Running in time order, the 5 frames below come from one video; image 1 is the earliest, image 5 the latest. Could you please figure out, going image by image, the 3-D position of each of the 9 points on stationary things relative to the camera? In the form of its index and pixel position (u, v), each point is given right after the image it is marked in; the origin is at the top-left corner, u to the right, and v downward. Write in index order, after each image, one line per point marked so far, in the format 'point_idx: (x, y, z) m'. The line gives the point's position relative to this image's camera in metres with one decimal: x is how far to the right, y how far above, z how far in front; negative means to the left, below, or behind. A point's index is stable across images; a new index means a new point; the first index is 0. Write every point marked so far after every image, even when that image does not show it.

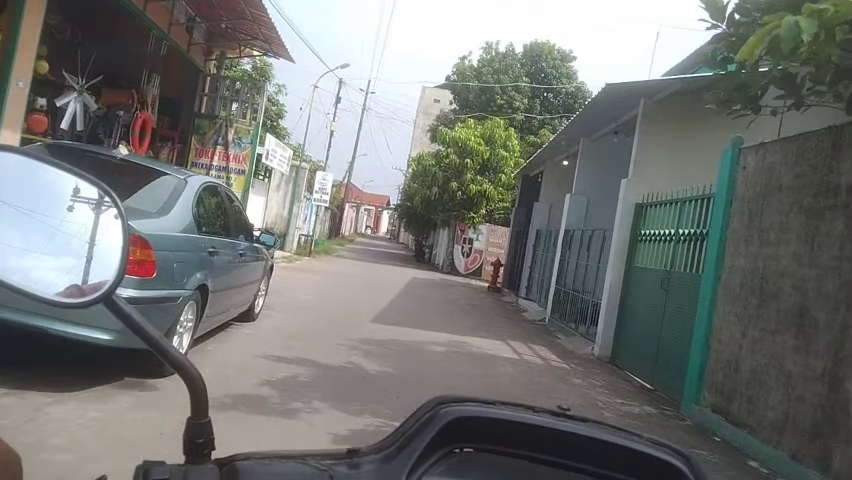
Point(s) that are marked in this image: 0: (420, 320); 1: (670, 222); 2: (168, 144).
0: (-0.1, -1.3, +11.5) m
1: (+3.1, +0.2, +9.1) m
2: (-4.9, +1.8, +13.7) m
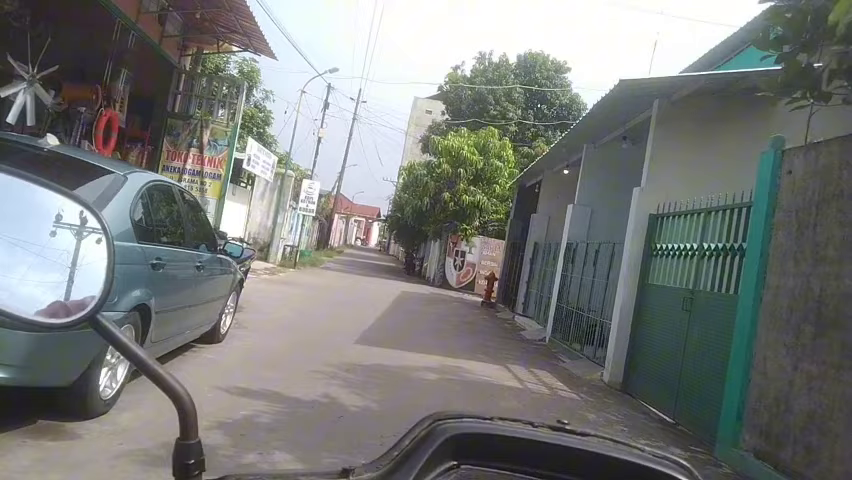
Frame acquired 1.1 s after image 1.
0: (-0.3, -1.4, +10.4) m
1: (+3.0, +0.1, +8.1) m
2: (-5.1, +1.7, +12.7) m
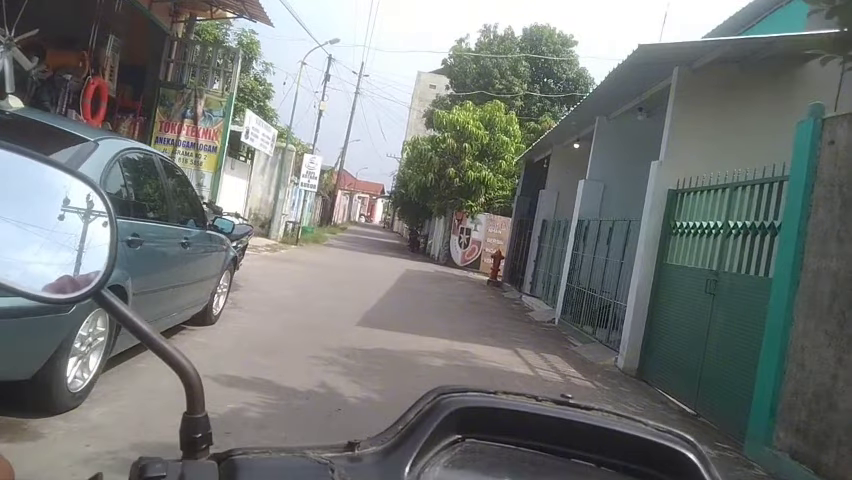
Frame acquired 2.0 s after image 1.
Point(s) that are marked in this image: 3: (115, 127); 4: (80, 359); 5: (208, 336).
0: (-0.2, -1.1, +9.9) m
1: (+3.1, +0.3, +7.6) m
2: (-5.0, +2.1, +12.1) m
3: (-5.2, +1.9, +12.0) m
4: (-2.0, -0.7, +4.1) m
5: (-2.1, -0.9, +7.0) m
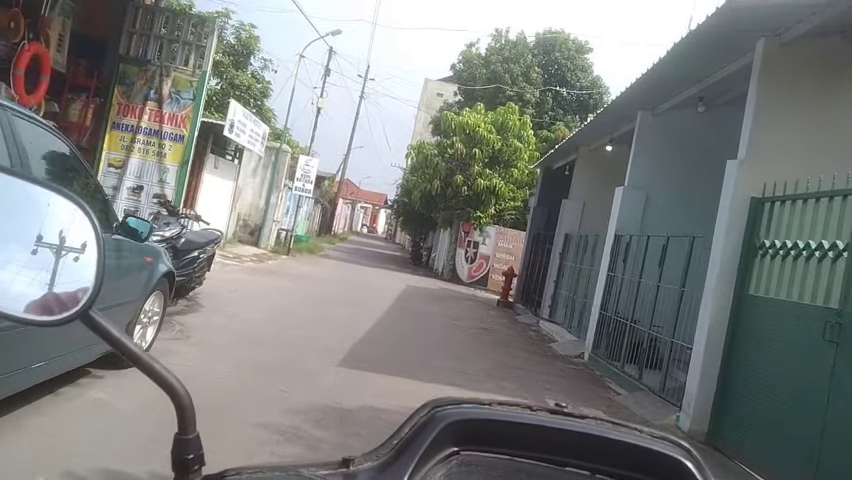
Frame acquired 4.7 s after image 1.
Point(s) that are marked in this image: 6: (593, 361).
0: (-0.2, -1.3, +7.8) m
1: (+3.1, +0.1, +5.5) m
2: (-4.8, +2.0, +10.1) m
3: (-5.0, +1.8, +10.0) m
4: (-1.9, -0.7, +2.0) m
5: (-2.1, -1.0, +4.9) m
6: (+2.3, -1.6, +9.7) m
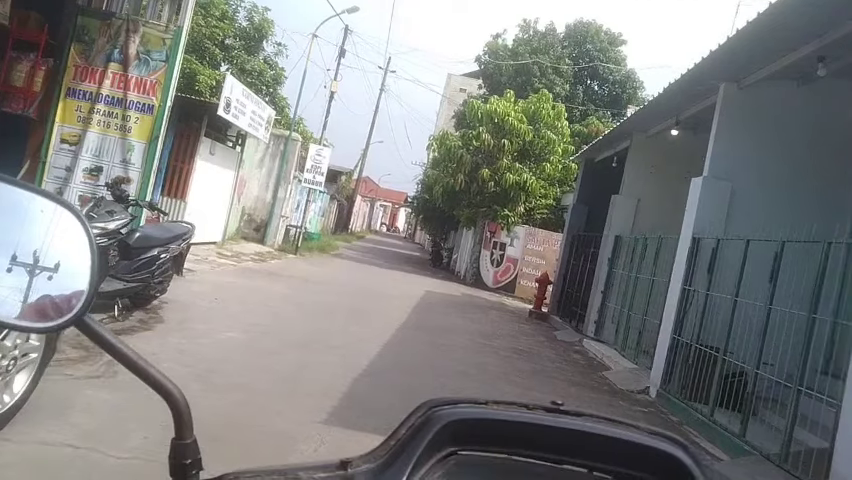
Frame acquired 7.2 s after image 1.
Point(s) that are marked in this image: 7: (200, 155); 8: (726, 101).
0: (0.0, -1.3, +5.8) m
1: (+3.3, 0.0, +3.3) m
2: (-4.5, +2.1, +8.2) m
3: (-4.7, +1.9, +8.1) m
4: (-1.9, -0.7, 0.0) m
5: (-2.0, -1.0, +2.9) m
6: (+2.5, -1.7, +7.5) m
7: (-4.5, +1.7, +14.4) m
8: (+3.4, +1.6, +8.1) m
